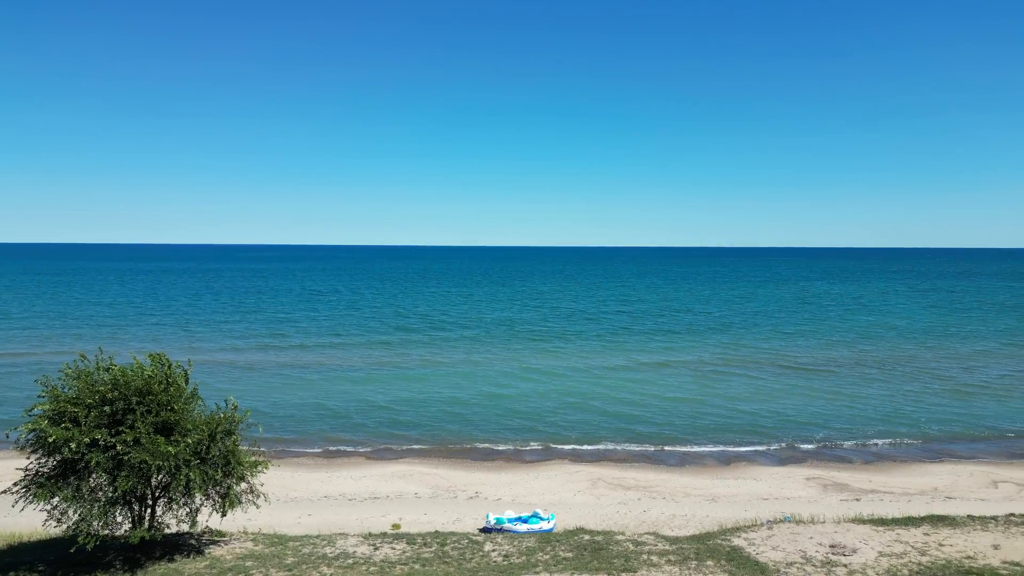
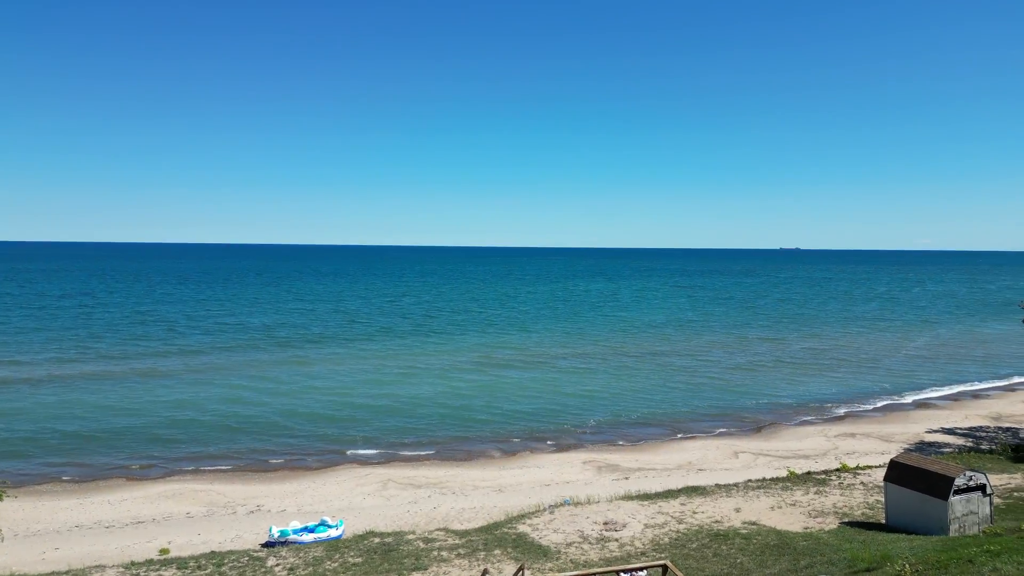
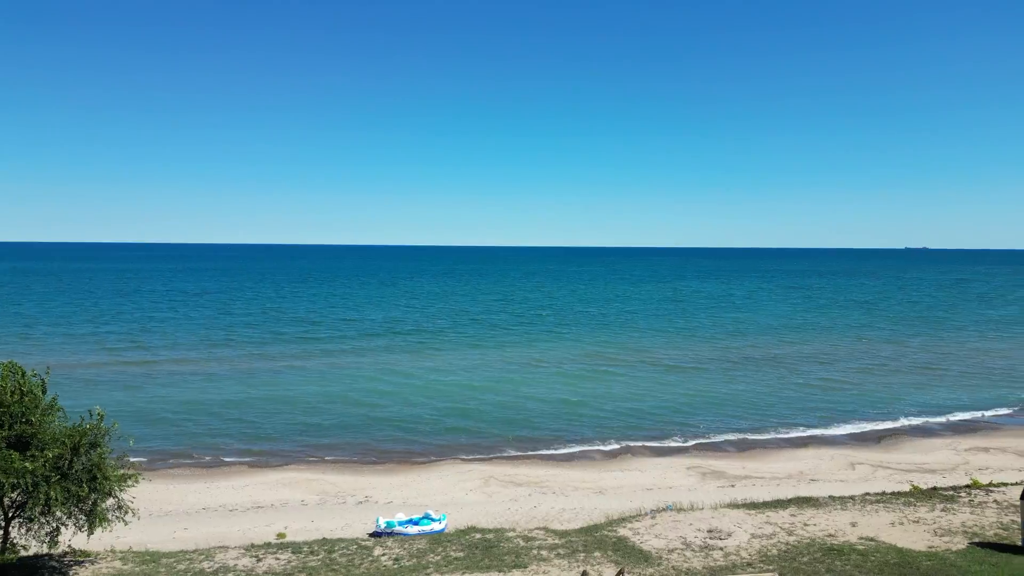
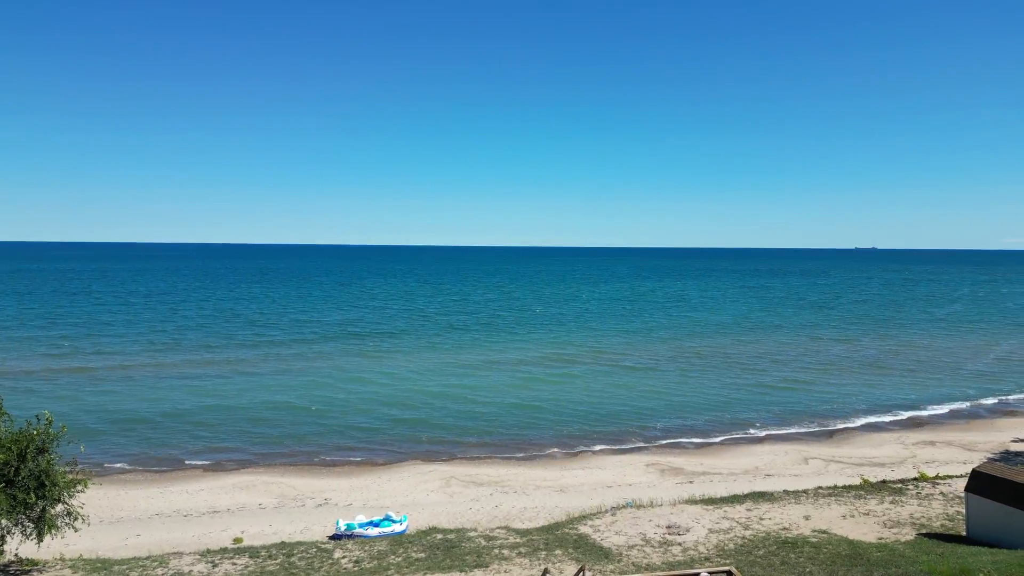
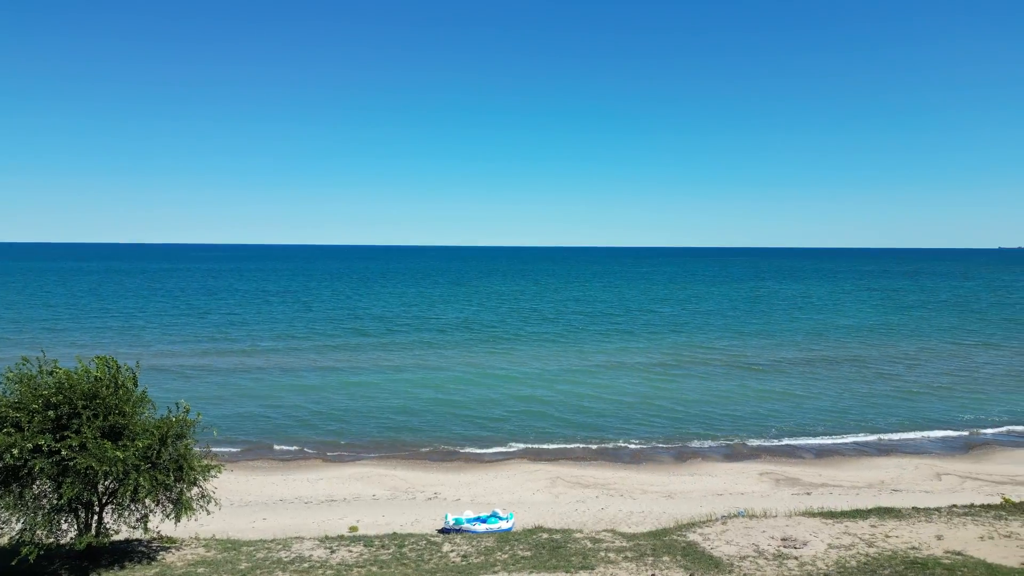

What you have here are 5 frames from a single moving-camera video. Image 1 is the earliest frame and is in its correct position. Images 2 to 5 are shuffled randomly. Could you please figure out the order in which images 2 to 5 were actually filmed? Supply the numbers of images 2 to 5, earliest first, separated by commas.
5, 3, 4, 2
